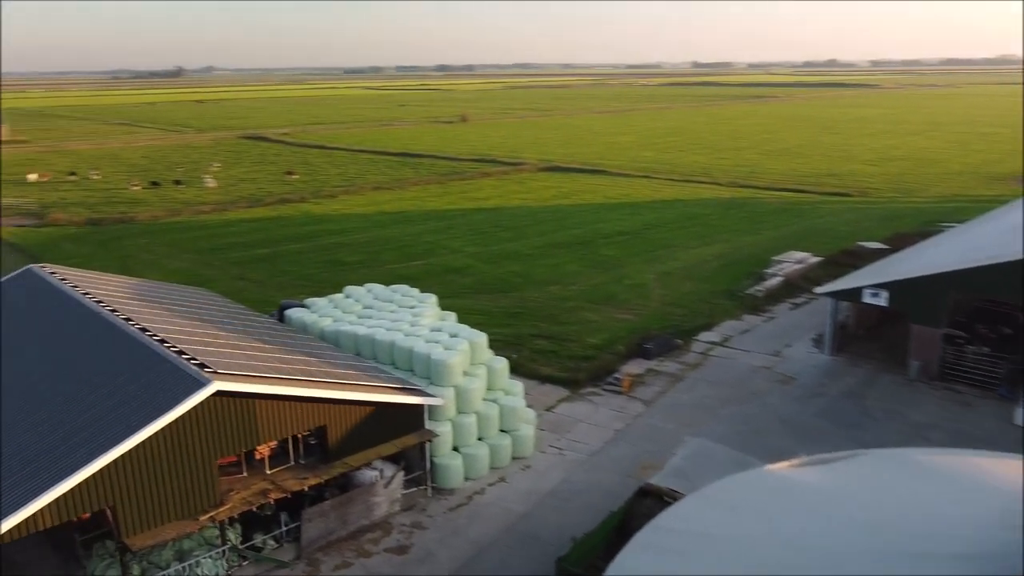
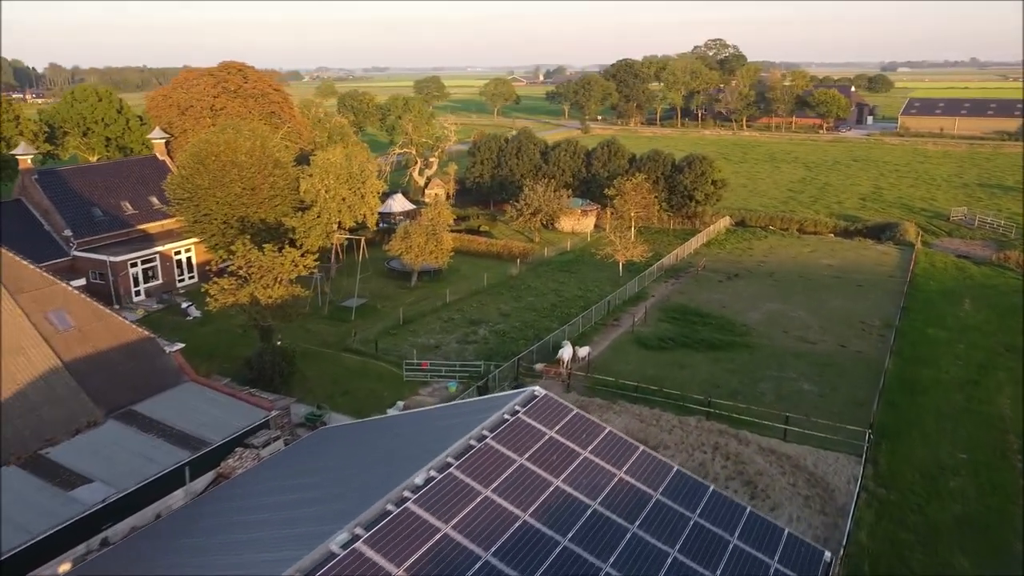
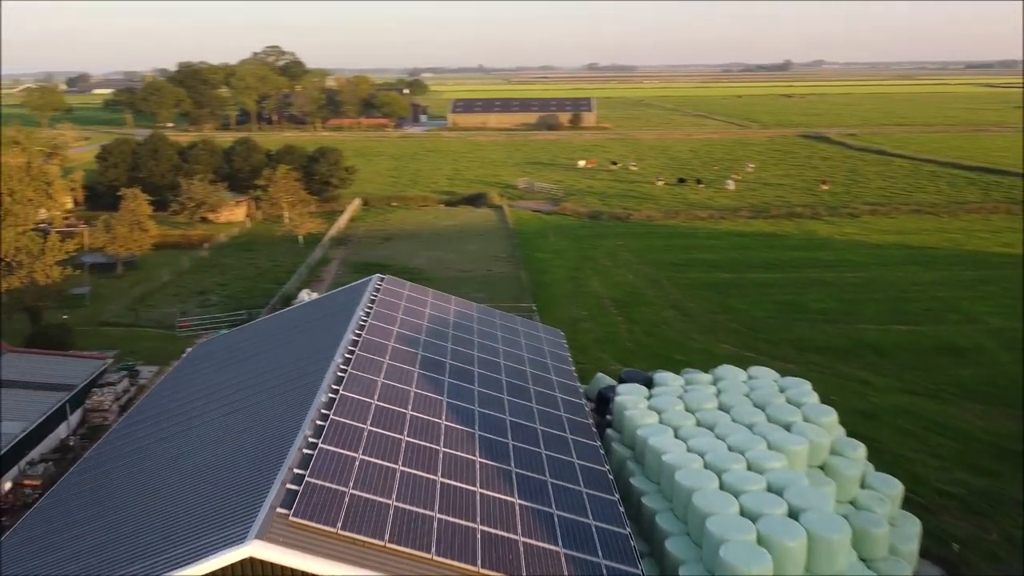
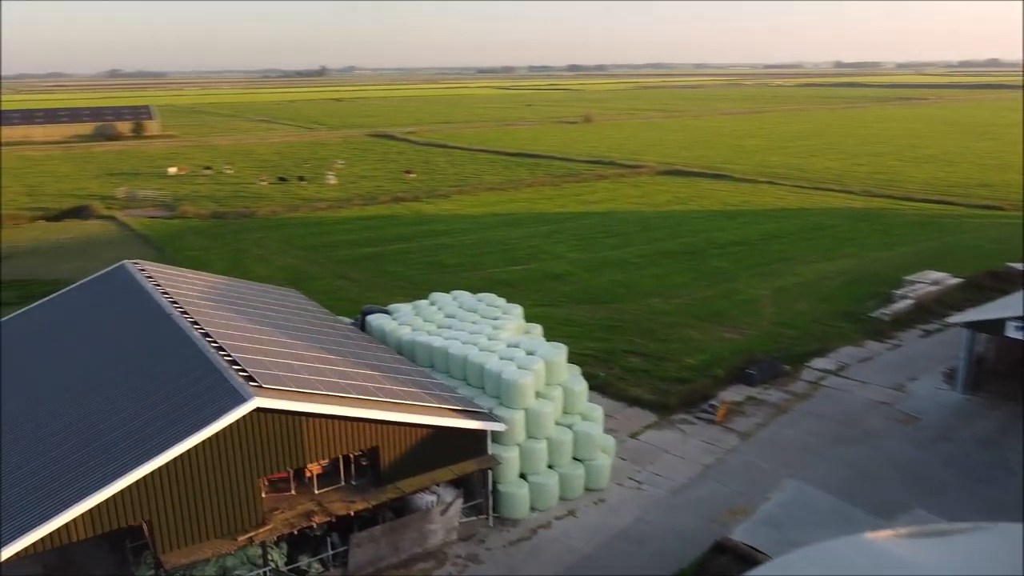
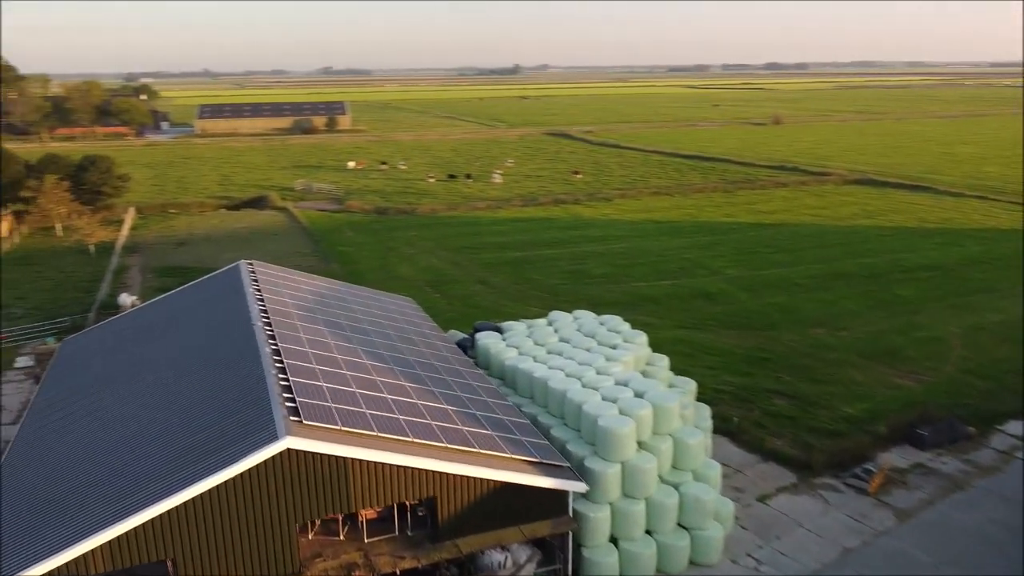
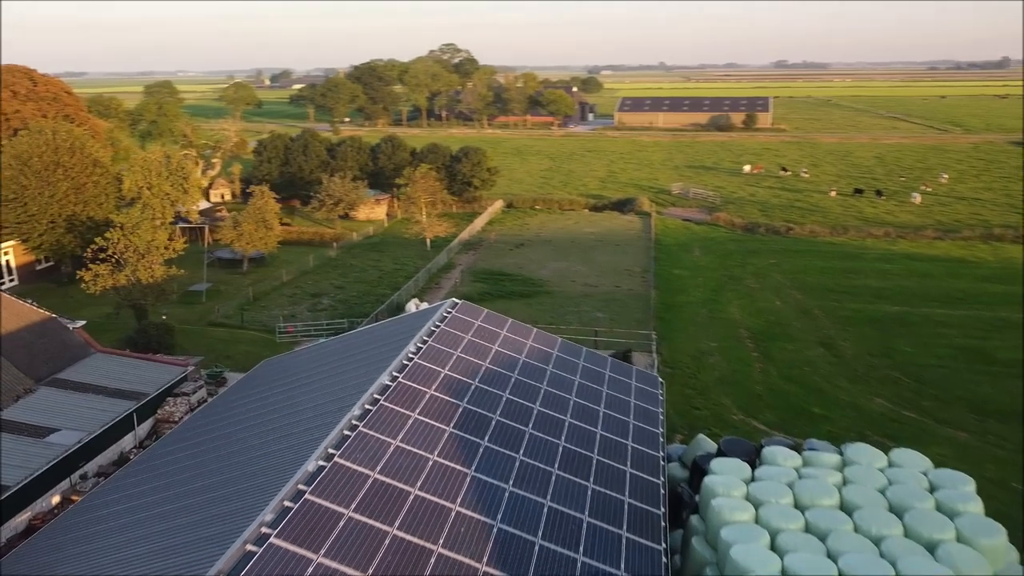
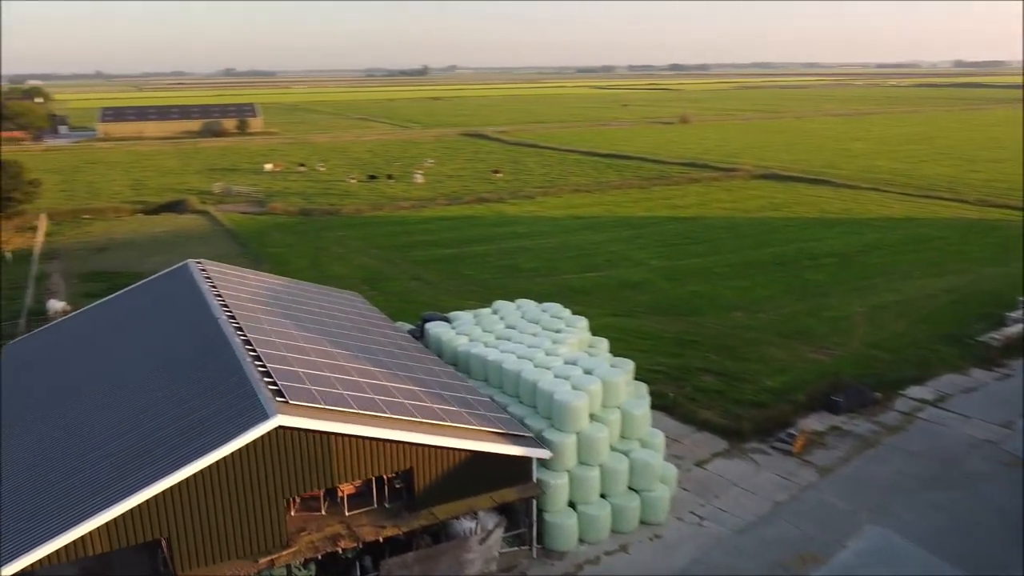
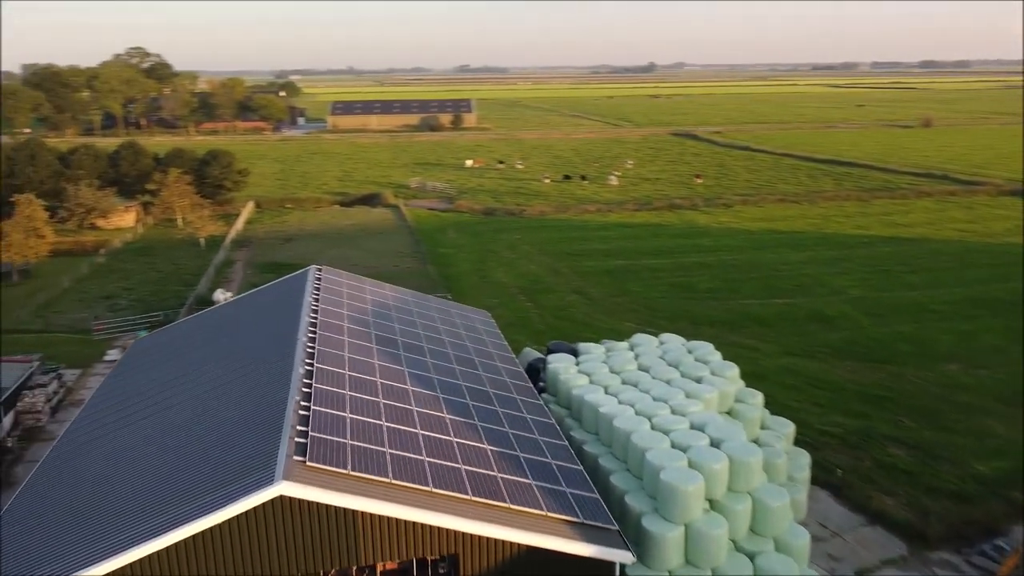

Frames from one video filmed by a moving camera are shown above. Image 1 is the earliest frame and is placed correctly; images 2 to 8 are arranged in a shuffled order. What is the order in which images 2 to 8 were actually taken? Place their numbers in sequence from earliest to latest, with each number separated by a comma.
4, 7, 5, 8, 3, 6, 2
